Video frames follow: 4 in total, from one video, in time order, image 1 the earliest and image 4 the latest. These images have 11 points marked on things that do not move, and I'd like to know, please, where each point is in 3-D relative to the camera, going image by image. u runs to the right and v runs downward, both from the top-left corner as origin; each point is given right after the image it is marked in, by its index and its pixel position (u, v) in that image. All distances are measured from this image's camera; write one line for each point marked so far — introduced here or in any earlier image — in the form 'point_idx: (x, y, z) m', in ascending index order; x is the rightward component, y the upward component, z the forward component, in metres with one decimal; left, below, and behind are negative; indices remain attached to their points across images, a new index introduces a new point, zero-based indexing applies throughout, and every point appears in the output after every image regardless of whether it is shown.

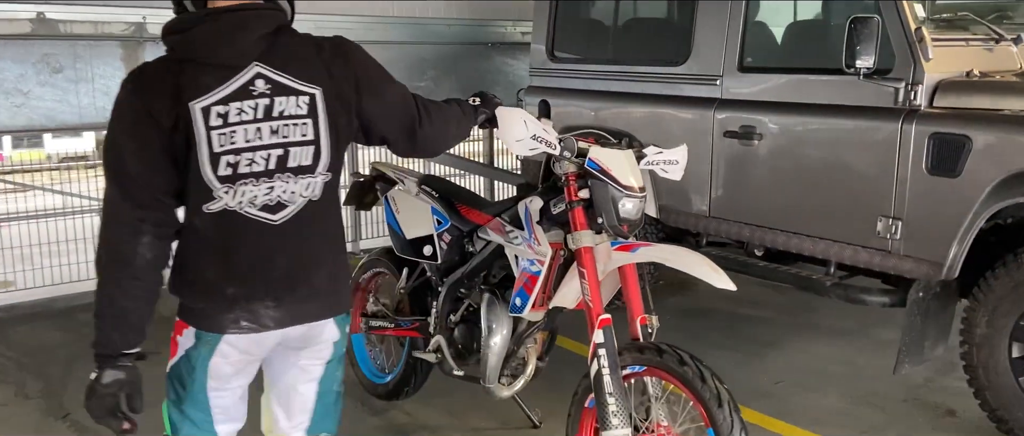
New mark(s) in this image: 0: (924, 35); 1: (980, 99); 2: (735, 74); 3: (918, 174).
0: (+1.6, +0.7, +3.3) m
1: (+1.8, +0.5, +3.2) m
2: (+1.1, +0.7, +4.1) m
3: (+1.6, +0.2, +3.3) m
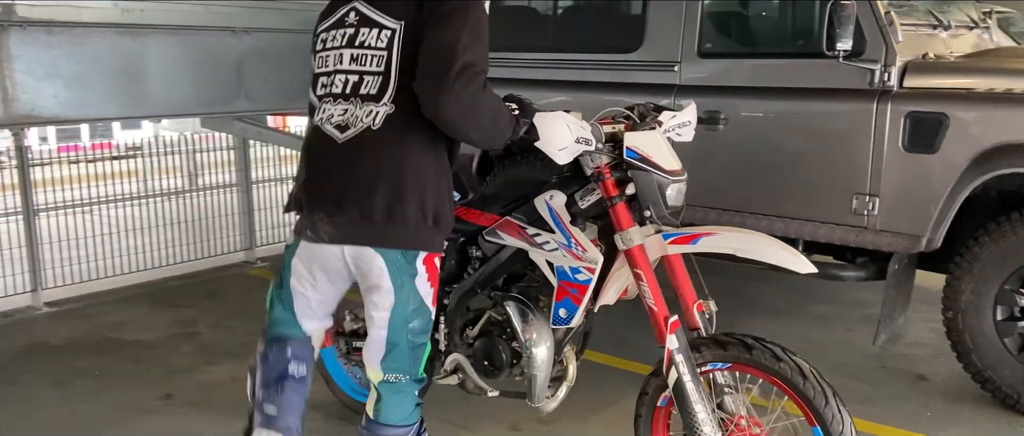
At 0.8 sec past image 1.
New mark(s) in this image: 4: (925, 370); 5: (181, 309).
0: (+1.6, +0.8, +3.5) m
1: (+1.8, +0.6, +3.4) m
2: (+0.9, +0.8, +4.1) m
3: (+1.6, +0.3, +3.5) m
4: (+1.8, -0.7, +3.7) m
5: (-1.9, -0.5, +4.8) m
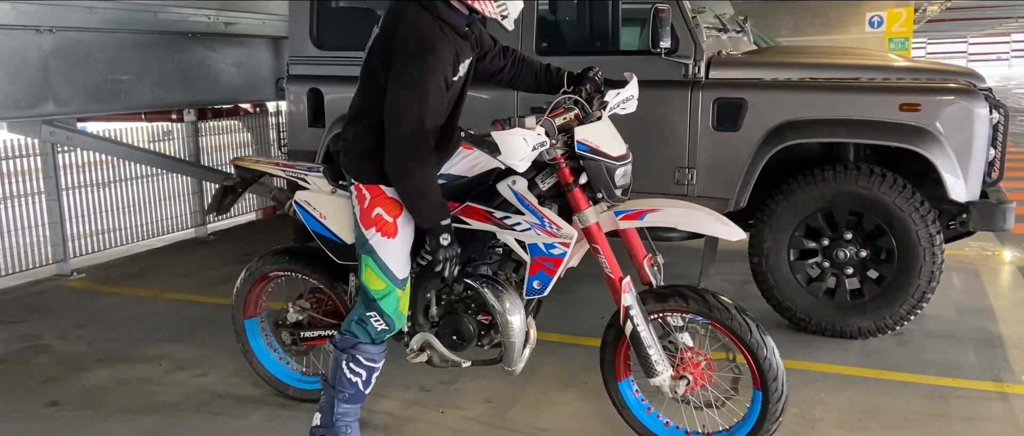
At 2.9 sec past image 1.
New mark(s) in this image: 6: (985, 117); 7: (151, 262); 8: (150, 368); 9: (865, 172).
0: (+0.9, +1.0, +4.3) m
1: (+1.2, +0.7, +4.3) m
2: (+0.1, +0.9, +4.6) m
3: (+1.0, +0.4, +4.3) m
4: (+1.2, -0.5, +4.6) m
5: (-2.7, -0.6, +4.5) m
6: (+2.1, +0.5, +3.8) m
7: (-2.5, -0.3, +5.9) m
8: (-1.6, -0.7, +3.8) m
9: (+1.6, +0.2, +3.9) m
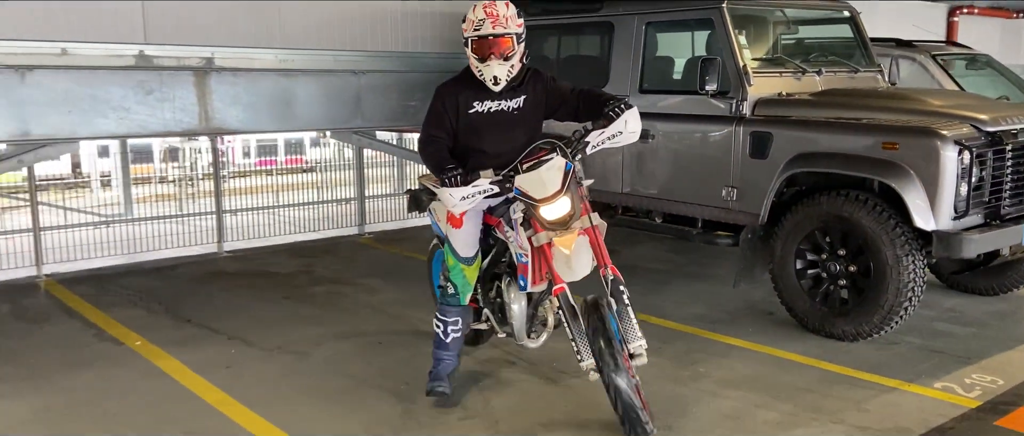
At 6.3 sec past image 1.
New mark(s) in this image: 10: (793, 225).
0: (+1.5, +0.9, +5.2) m
1: (+1.6, +0.7, +5.1) m
2: (+0.9, +0.9, +6.0) m
3: (+1.4, +0.4, +5.2) m
4: (+1.7, -0.6, +5.4) m
5: (-1.8, -0.3, +7.1) m
6: (+2.2, +0.3, +4.3) m
7: (-0.9, -0.2, +8.3) m
8: (-1.2, -0.5, +6.0) m
9: (+1.9, +0.1, +4.6) m
10: (+1.6, 0.0, +4.9) m
